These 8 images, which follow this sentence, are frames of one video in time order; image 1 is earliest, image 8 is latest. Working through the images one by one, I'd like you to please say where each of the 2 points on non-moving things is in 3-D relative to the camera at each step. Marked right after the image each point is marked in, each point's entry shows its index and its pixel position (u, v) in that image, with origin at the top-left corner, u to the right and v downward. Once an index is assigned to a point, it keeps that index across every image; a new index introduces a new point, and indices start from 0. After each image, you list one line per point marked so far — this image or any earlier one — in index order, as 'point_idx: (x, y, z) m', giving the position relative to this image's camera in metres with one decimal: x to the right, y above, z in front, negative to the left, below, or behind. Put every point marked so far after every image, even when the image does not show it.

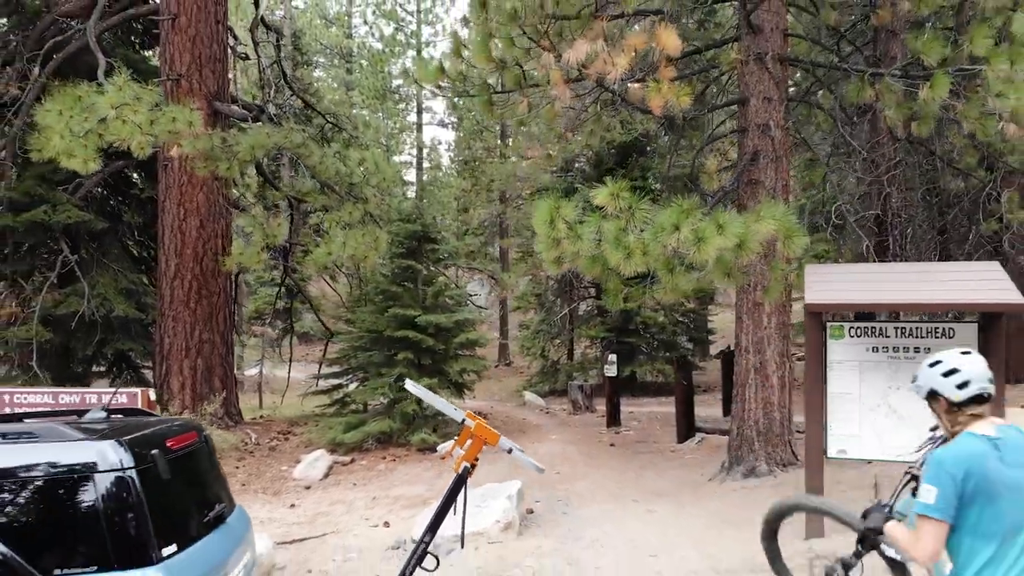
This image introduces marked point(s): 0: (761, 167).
0: (+2.3, +1.1, +6.3) m
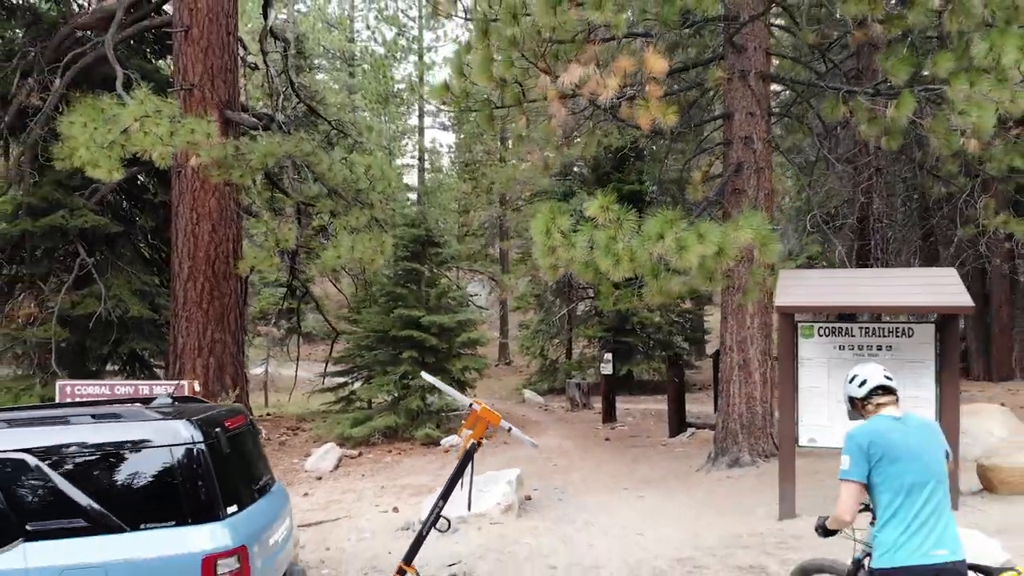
0: (+2.3, +1.1, +6.7) m
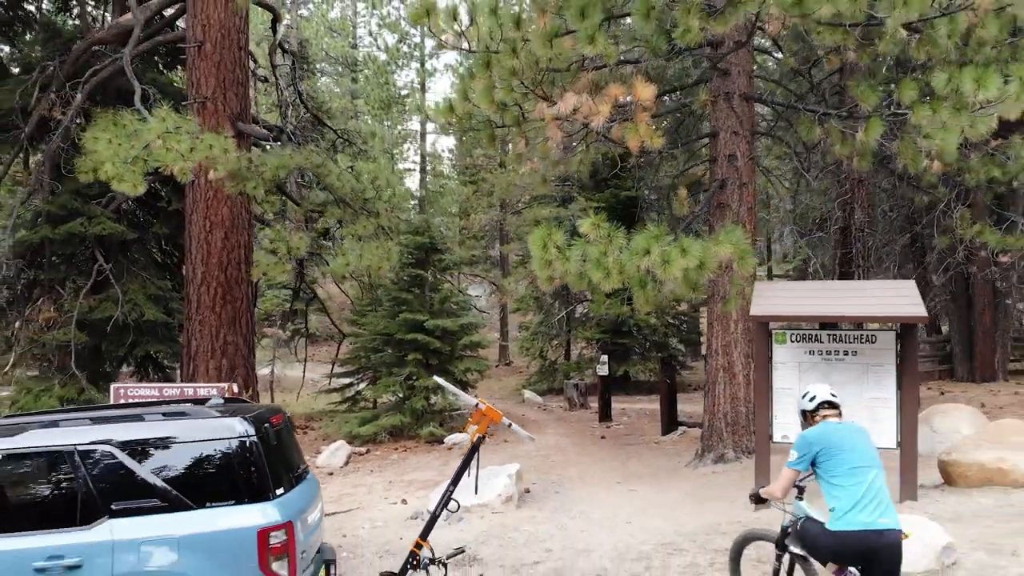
0: (+2.3, +1.0, +7.2) m
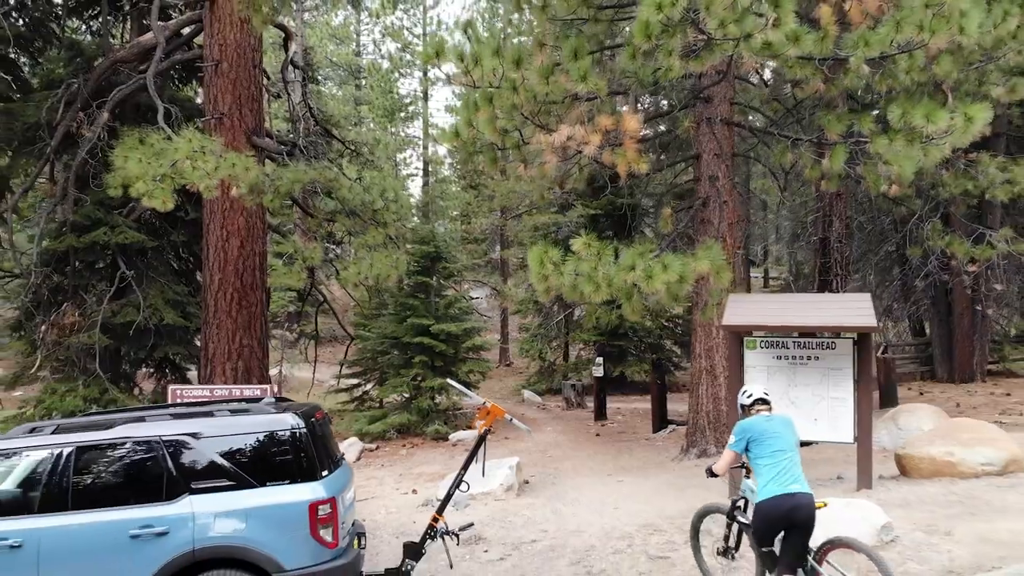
0: (+2.3, +0.9, +7.9) m
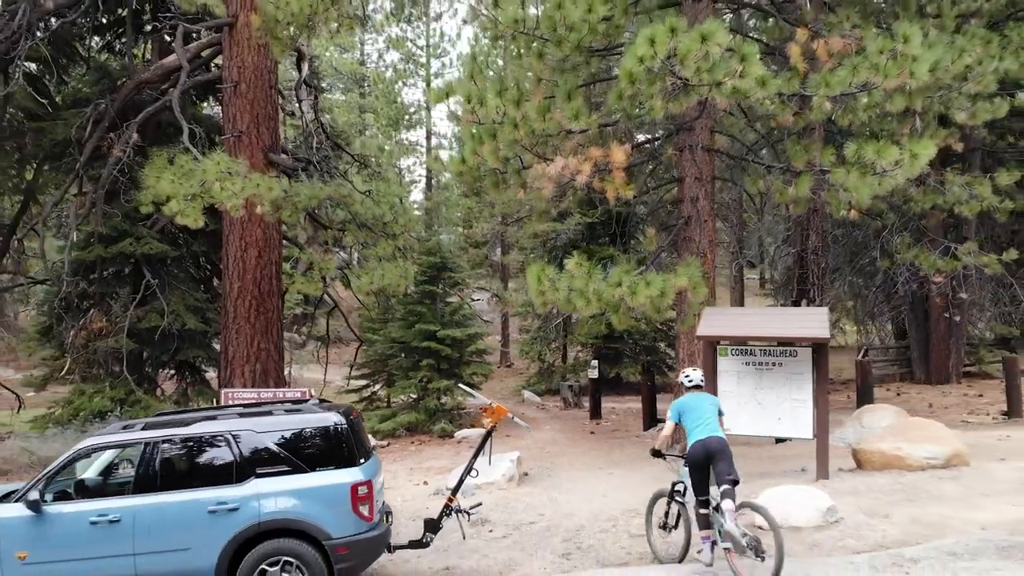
0: (+2.3, +0.8, +8.7) m
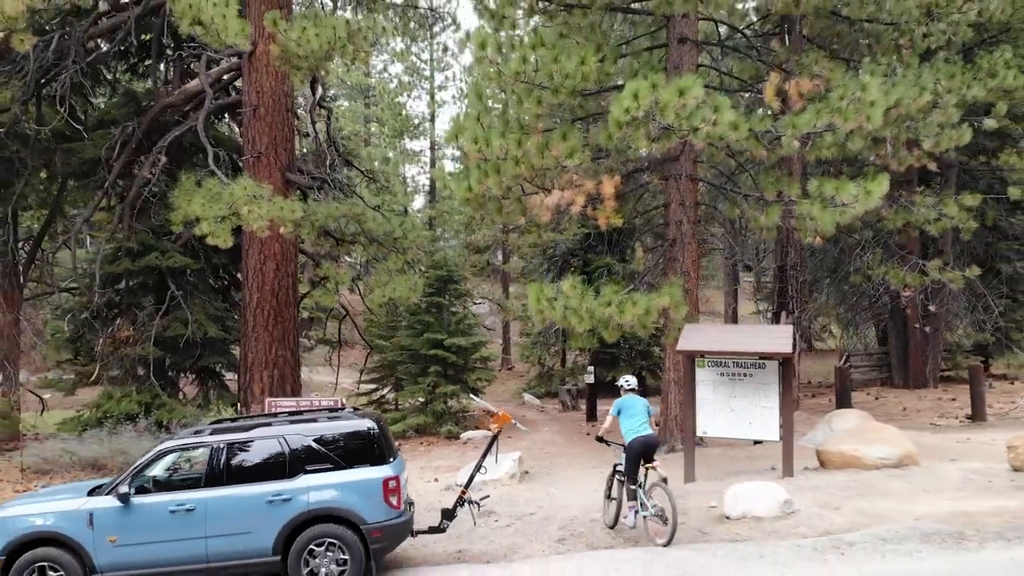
0: (+2.3, +0.5, +9.7) m
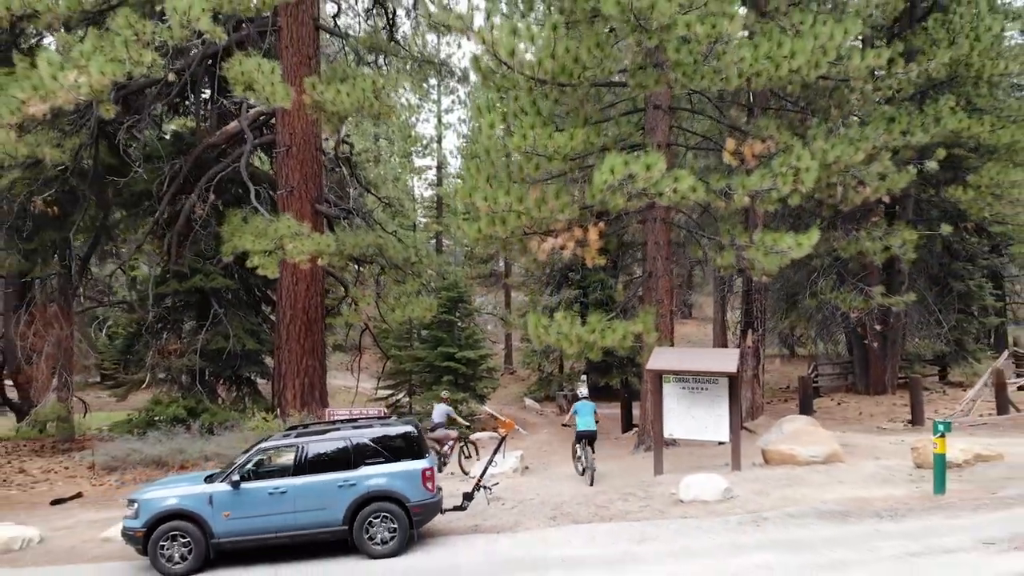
0: (+2.4, +0.1, +11.6) m
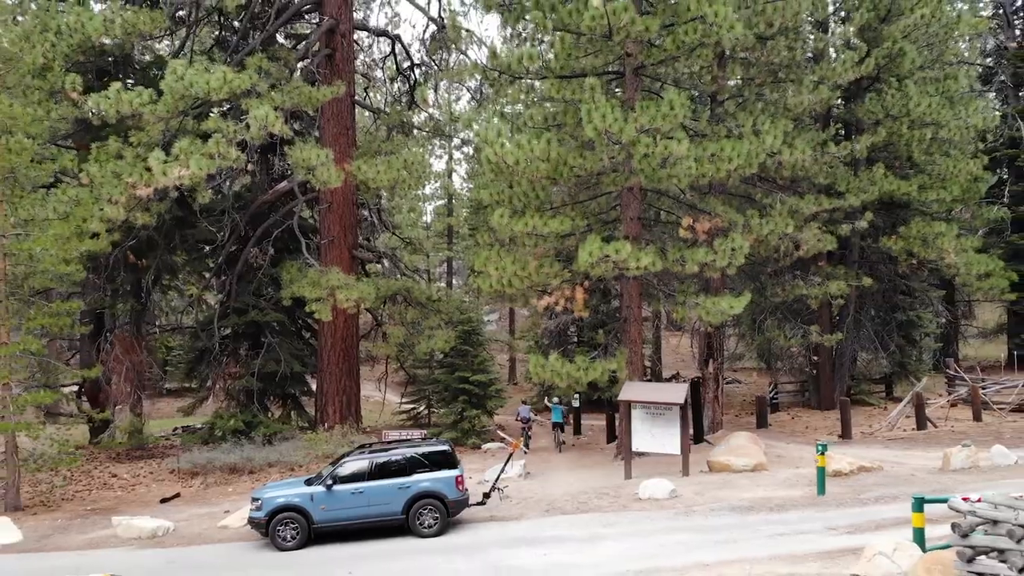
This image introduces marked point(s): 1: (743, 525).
0: (+2.5, -0.9, +14.8) m
1: (+3.3, -3.4, +9.9) m
